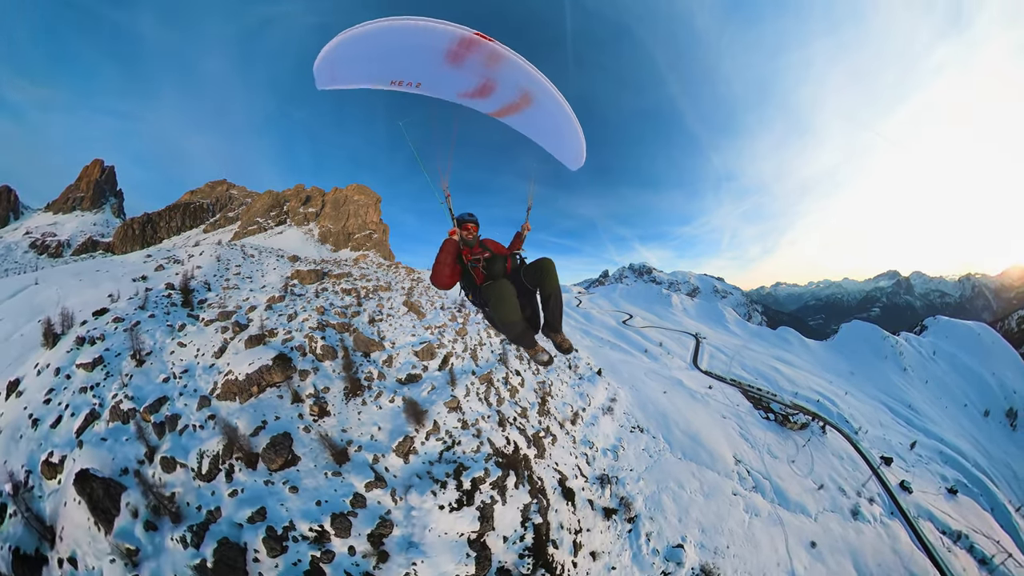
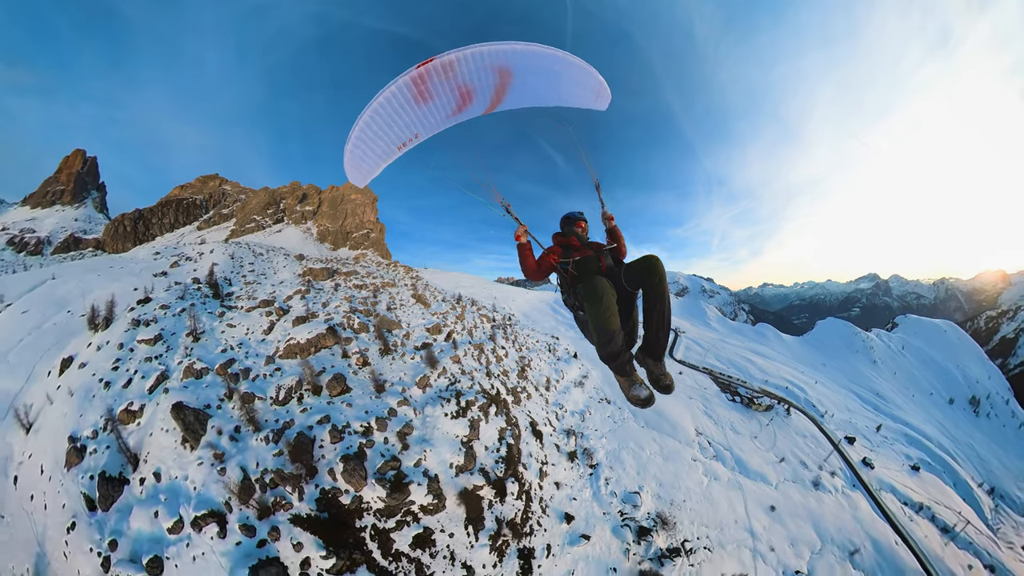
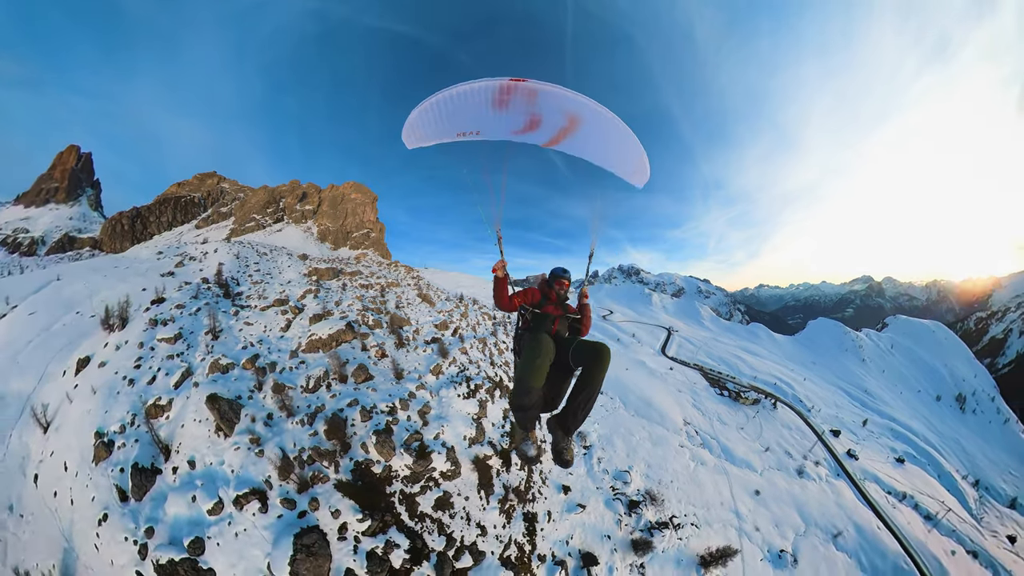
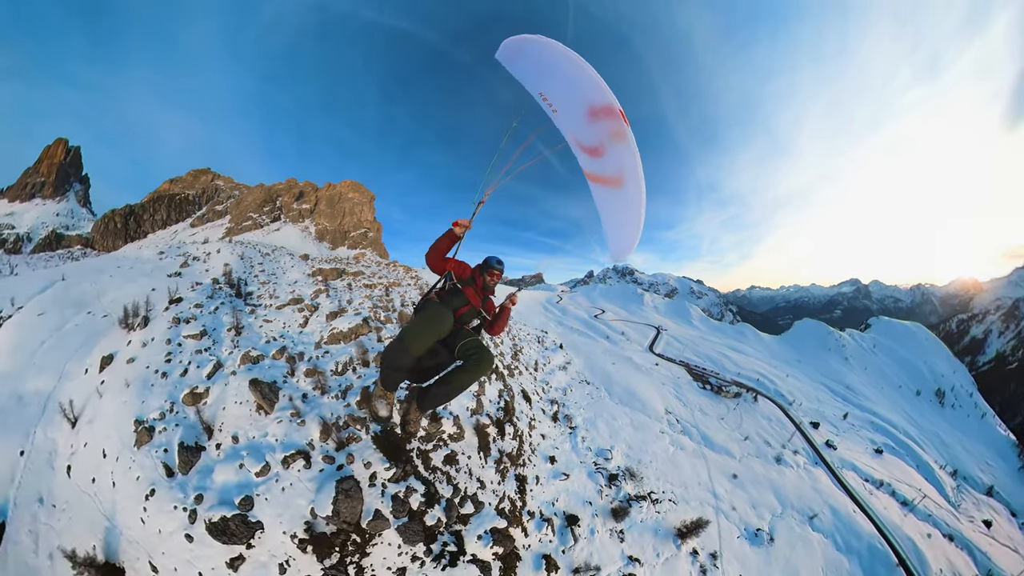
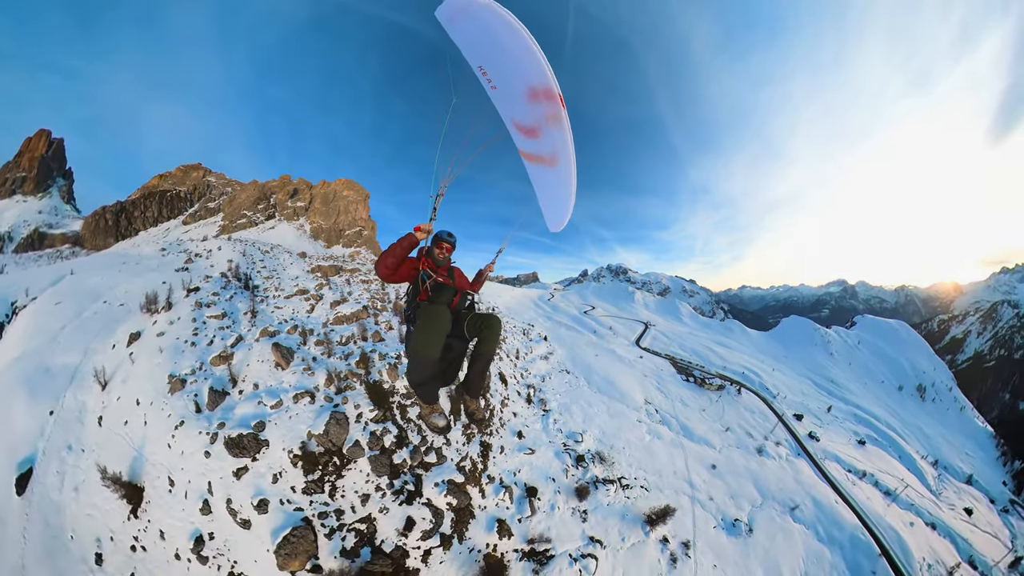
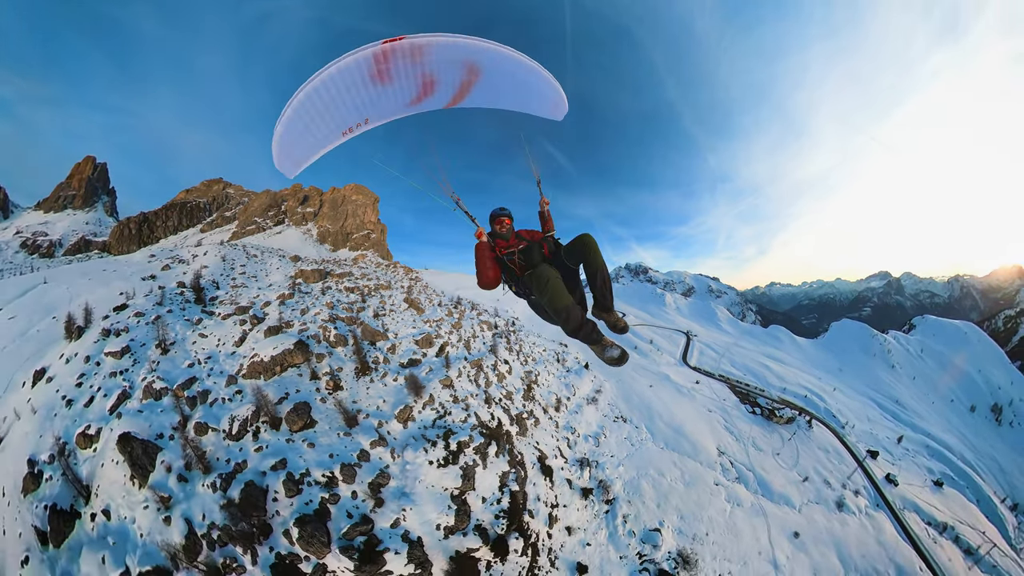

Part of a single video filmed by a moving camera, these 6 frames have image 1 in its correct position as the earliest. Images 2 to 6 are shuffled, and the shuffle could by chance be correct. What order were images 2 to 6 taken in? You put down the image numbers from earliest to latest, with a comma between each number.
6, 2, 3, 4, 5
